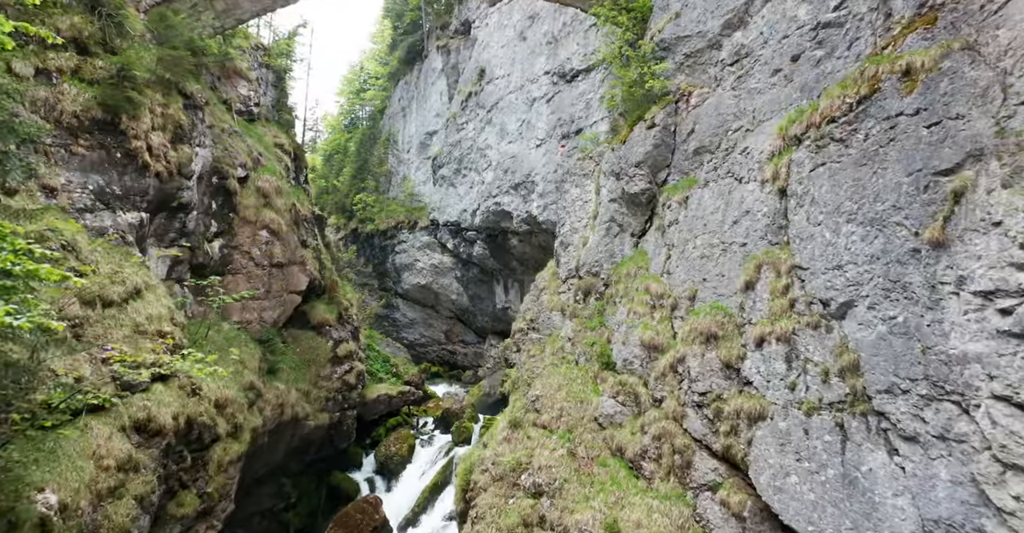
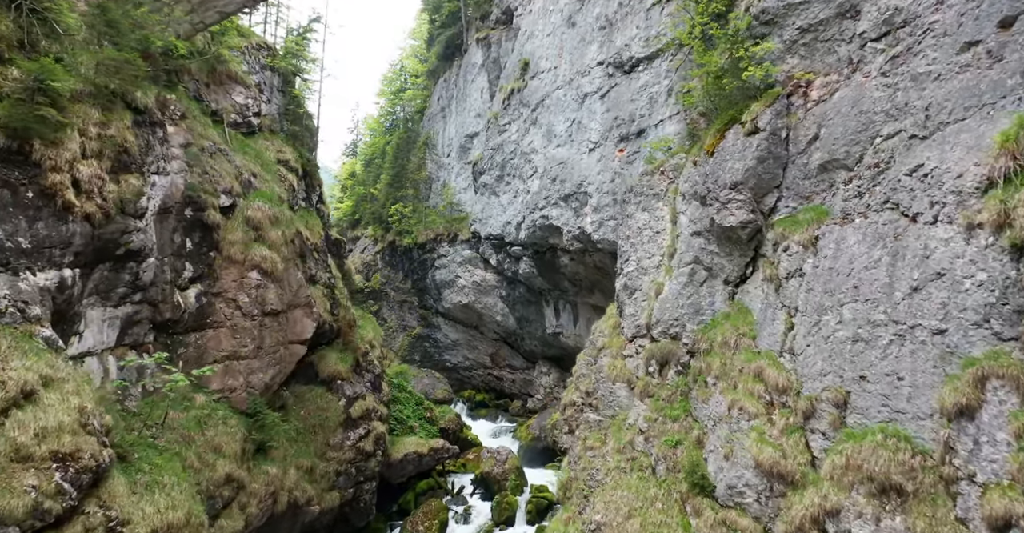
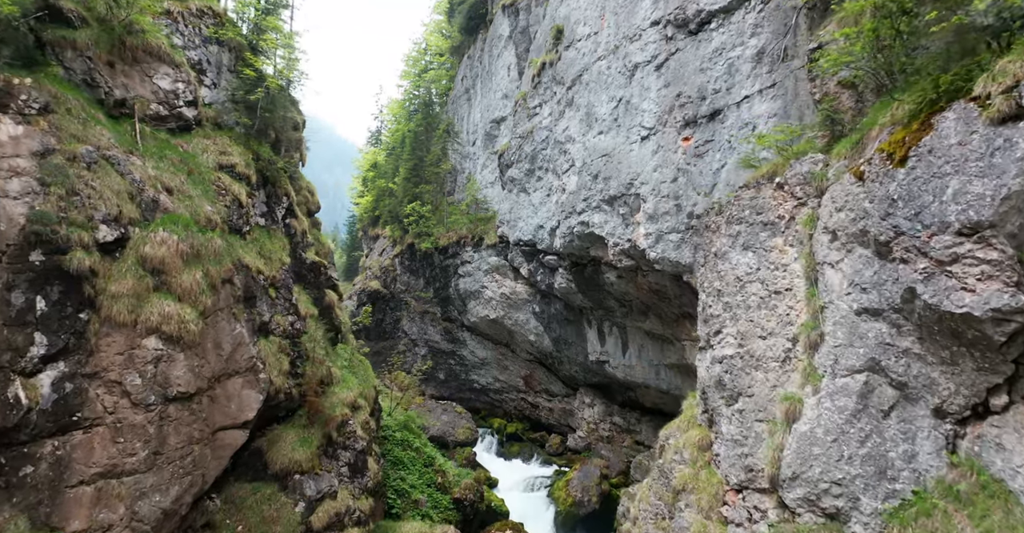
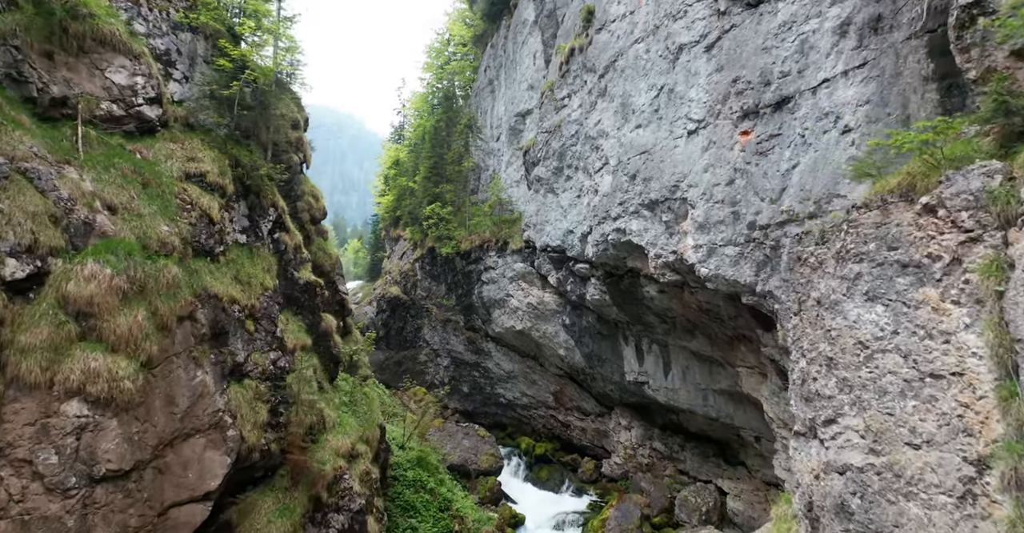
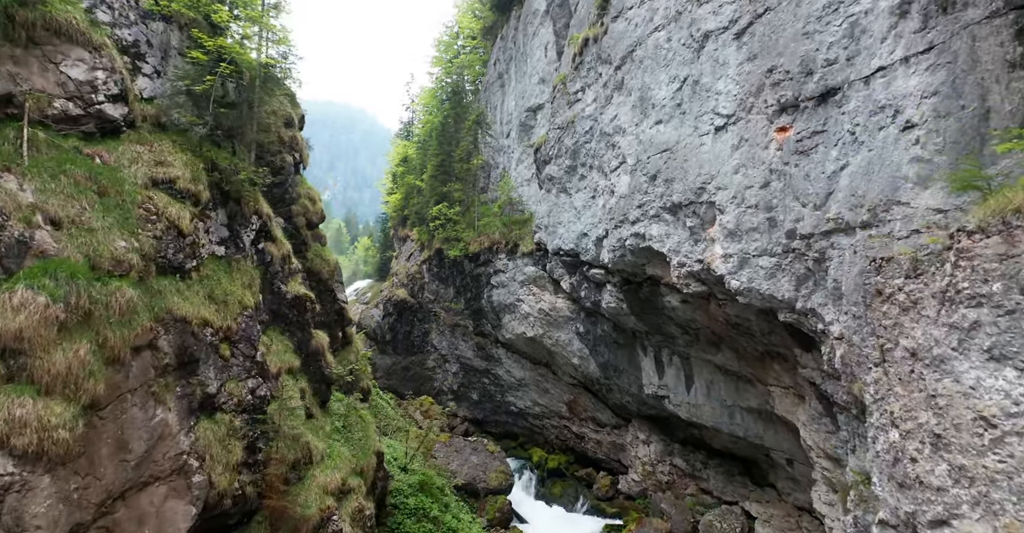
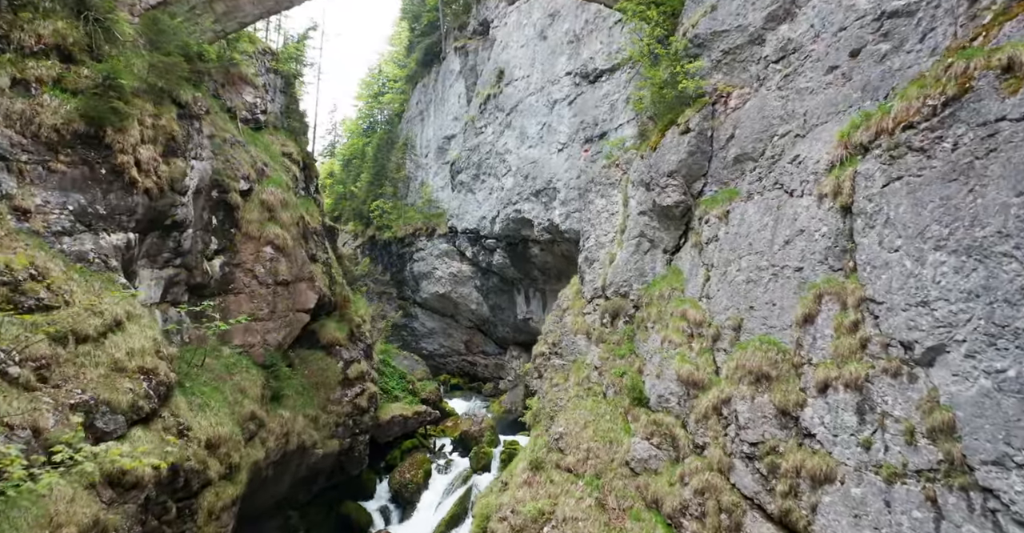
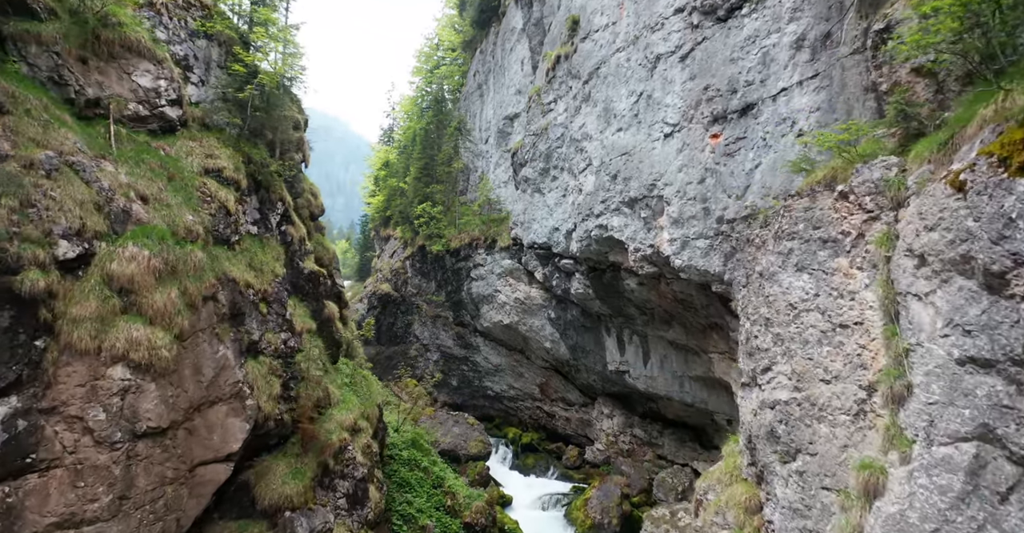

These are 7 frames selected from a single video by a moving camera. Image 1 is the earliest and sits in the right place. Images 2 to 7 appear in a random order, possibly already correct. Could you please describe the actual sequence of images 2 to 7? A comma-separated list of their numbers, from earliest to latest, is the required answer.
6, 2, 3, 7, 4, 5
